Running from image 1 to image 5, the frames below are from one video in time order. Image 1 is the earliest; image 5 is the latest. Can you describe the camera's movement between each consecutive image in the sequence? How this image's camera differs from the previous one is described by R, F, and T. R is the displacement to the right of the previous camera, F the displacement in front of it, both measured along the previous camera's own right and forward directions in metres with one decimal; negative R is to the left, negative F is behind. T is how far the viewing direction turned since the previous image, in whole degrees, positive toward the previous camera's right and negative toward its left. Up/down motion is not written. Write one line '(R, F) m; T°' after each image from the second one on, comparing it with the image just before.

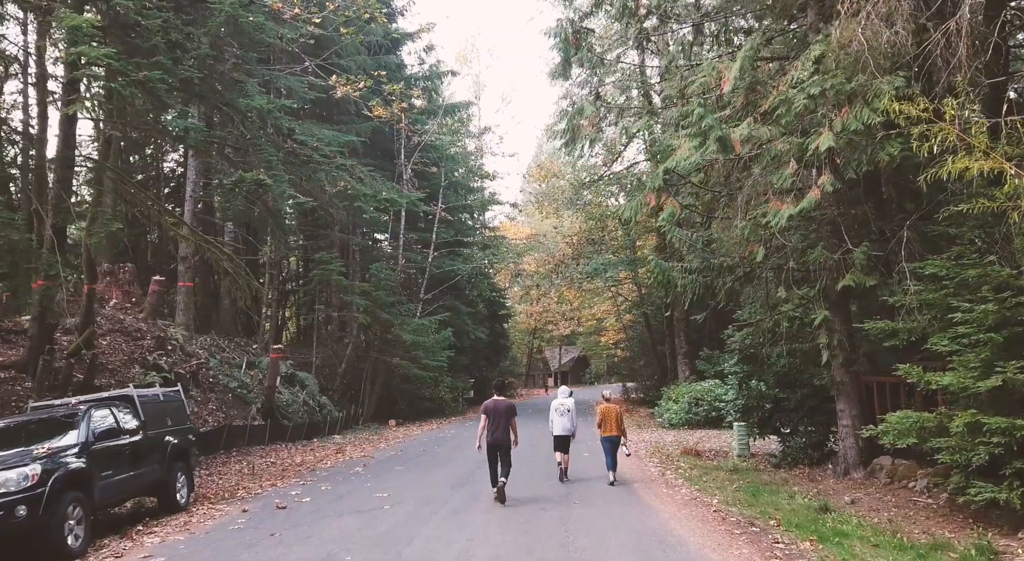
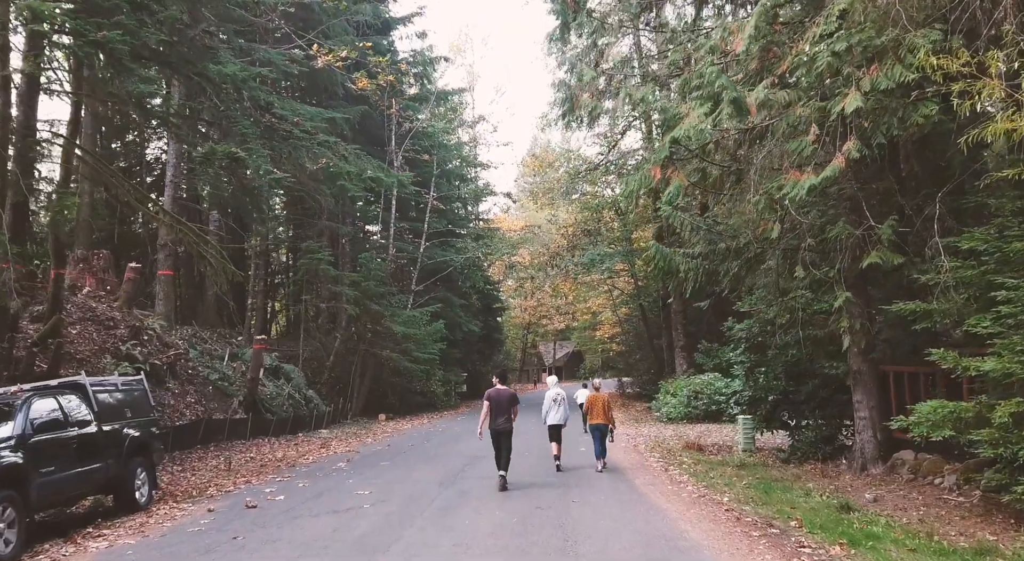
(0.0, +0.9) m; 0°
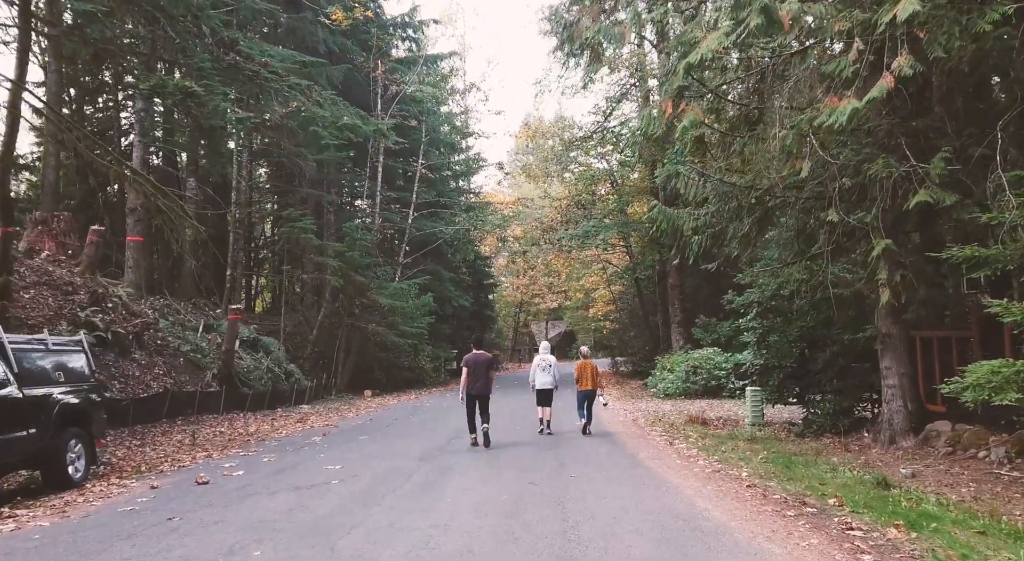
(0.0, +1.2) m; +1°
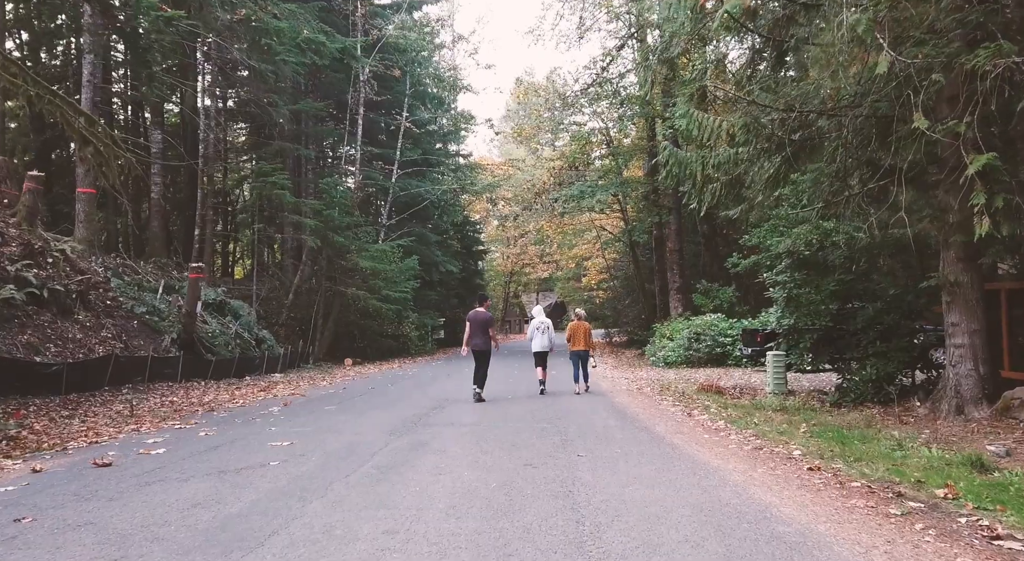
(0.0, +1.8) m; +1°
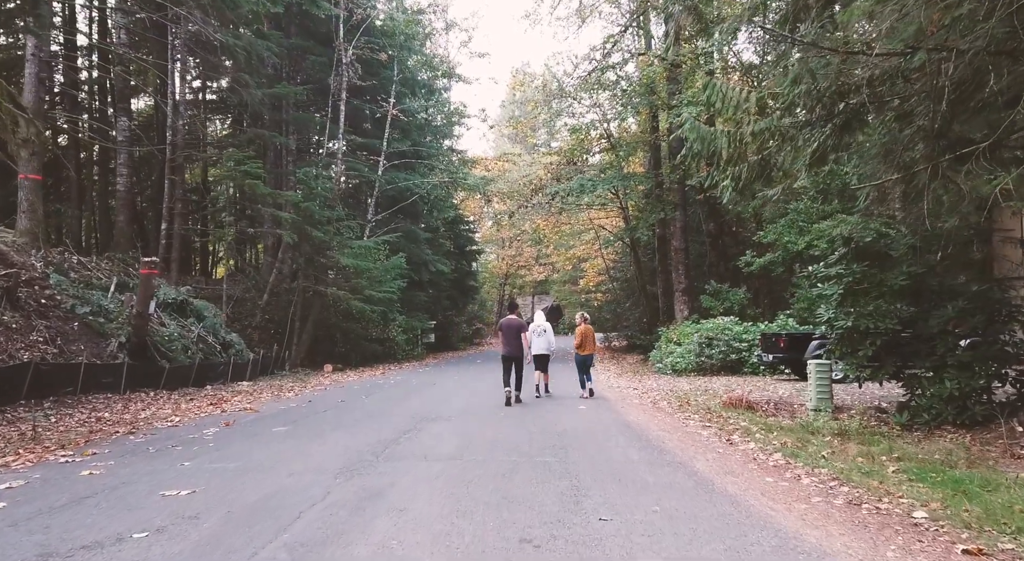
(0.0, +2.1) m; 0°
